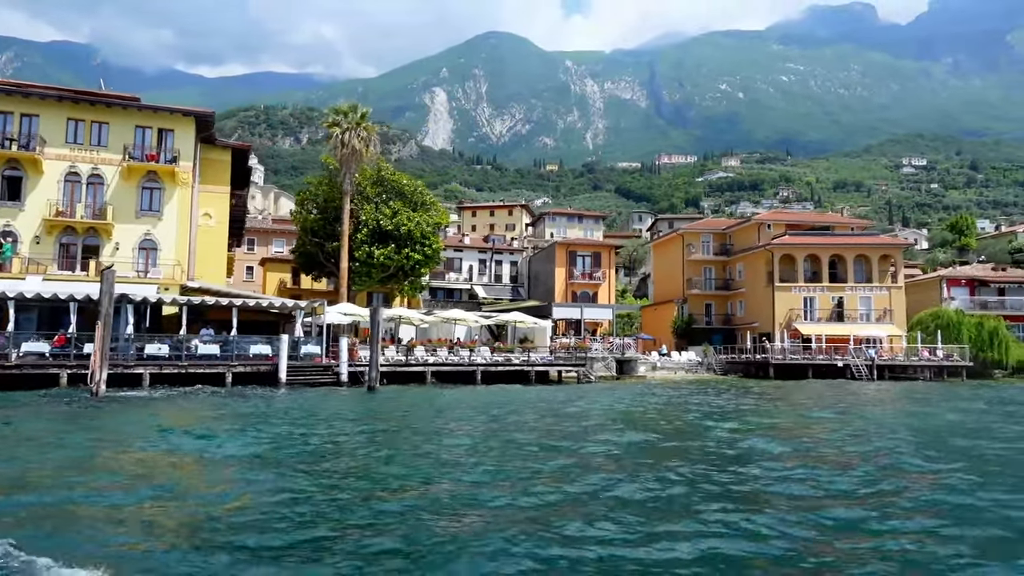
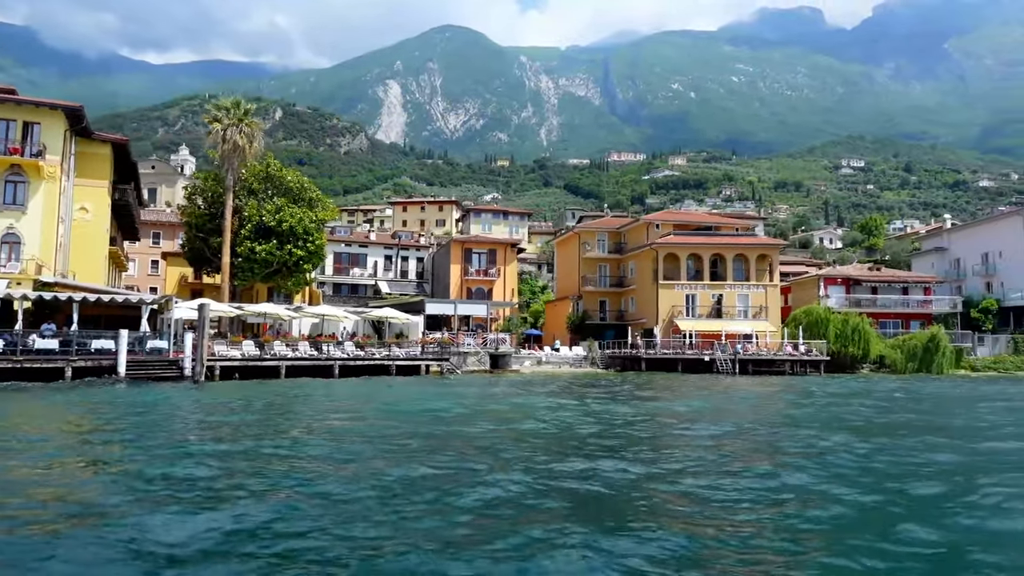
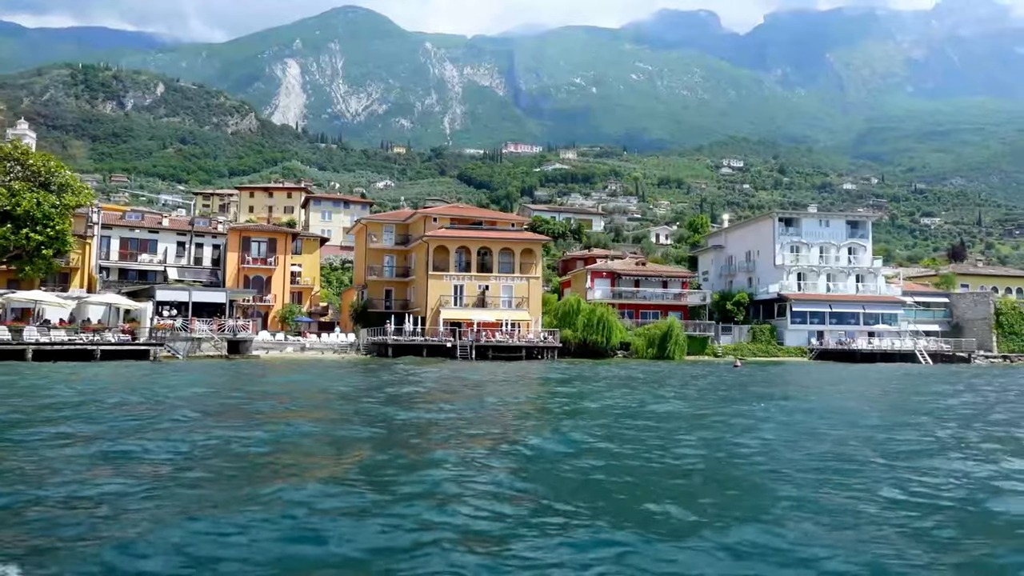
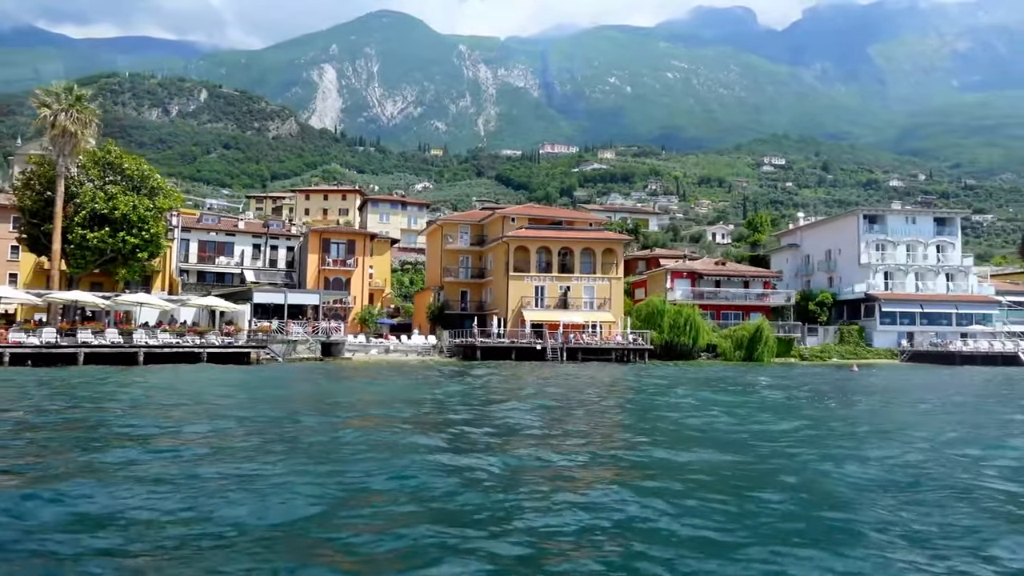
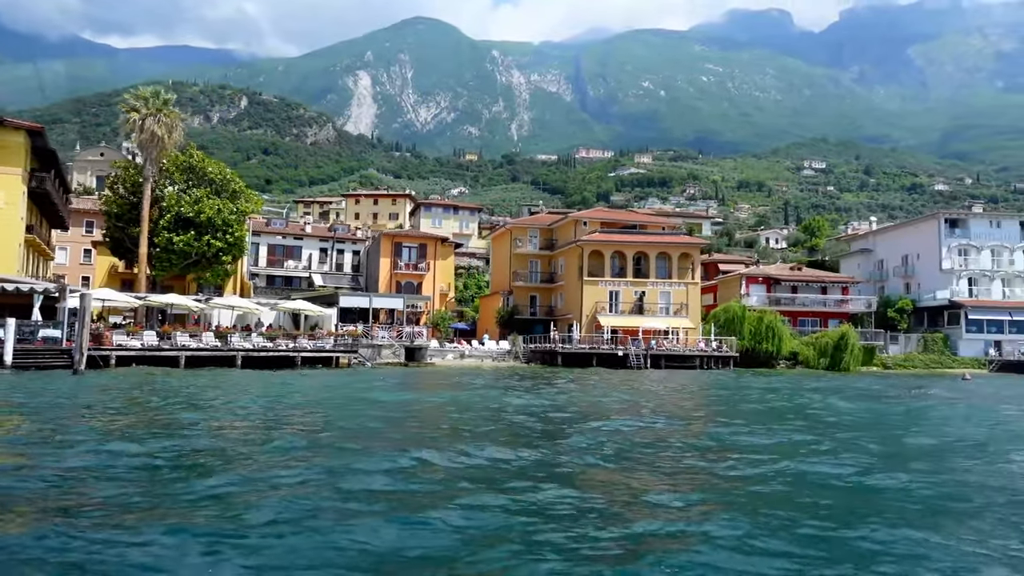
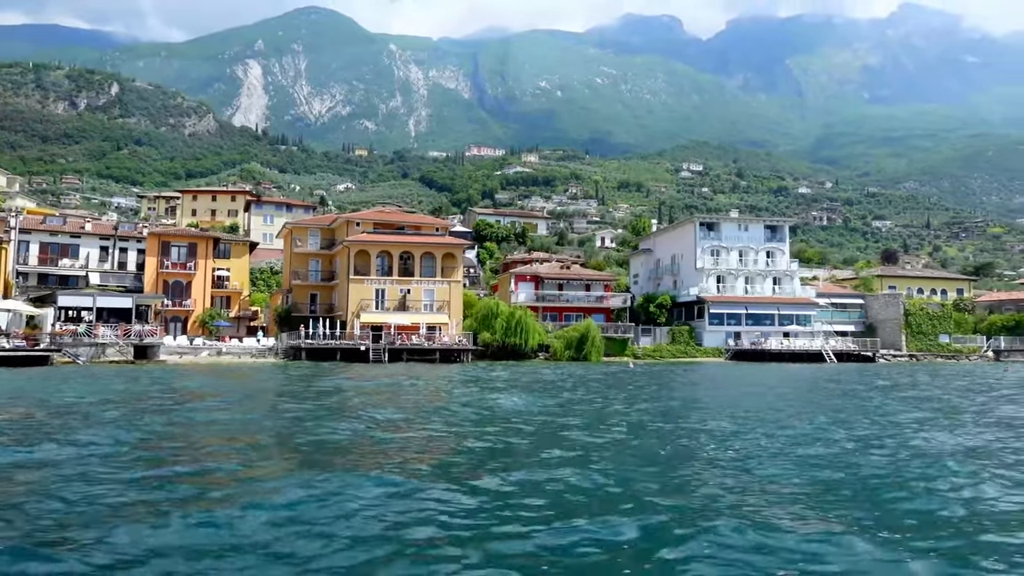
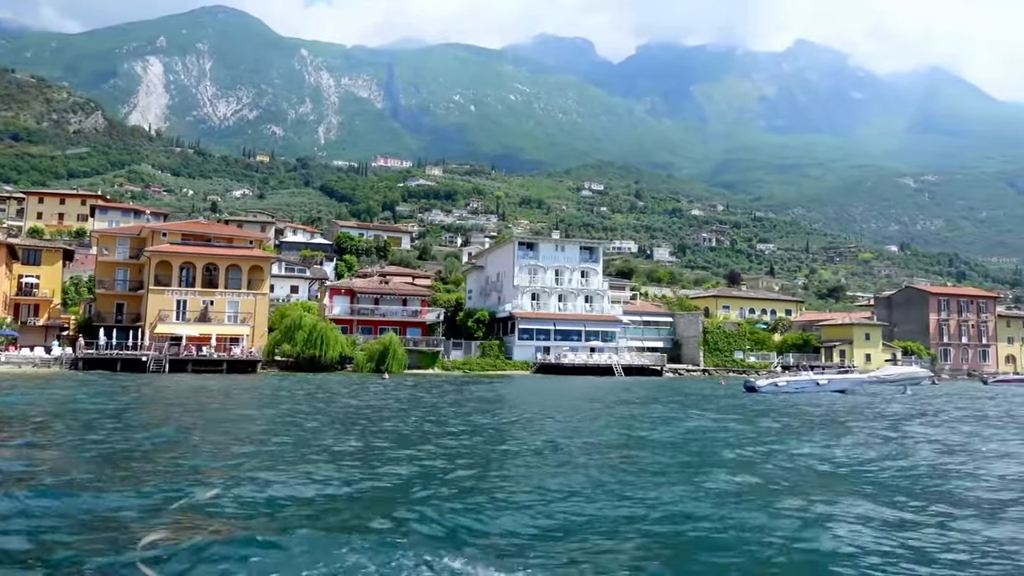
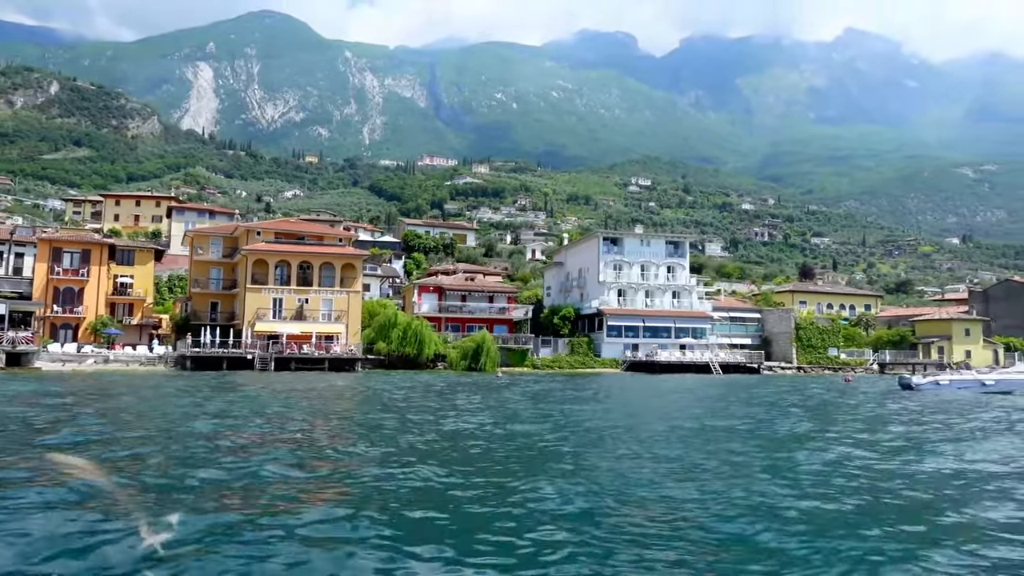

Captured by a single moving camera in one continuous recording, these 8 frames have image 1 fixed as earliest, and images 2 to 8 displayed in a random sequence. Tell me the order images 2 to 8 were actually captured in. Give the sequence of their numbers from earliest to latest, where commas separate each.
2, 5, 4, 3, 6, 8, 7
